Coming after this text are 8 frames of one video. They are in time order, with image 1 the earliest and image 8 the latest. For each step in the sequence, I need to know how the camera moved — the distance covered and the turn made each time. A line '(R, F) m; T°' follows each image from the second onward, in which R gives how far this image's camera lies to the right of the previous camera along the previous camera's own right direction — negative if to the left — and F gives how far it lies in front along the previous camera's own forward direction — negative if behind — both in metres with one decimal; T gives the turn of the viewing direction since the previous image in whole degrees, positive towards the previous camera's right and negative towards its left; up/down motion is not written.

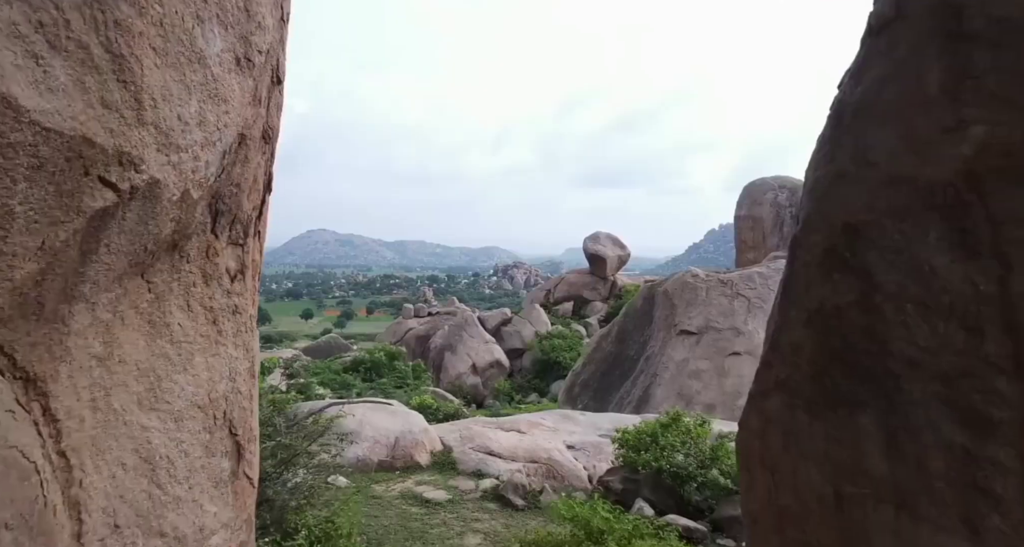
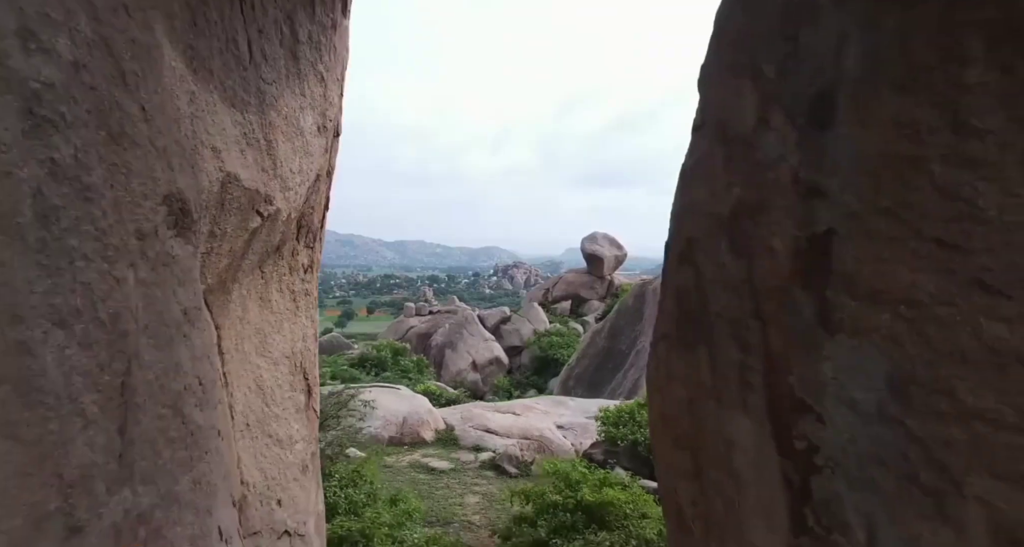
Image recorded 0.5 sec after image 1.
(0.0, -0.5) m; 0°
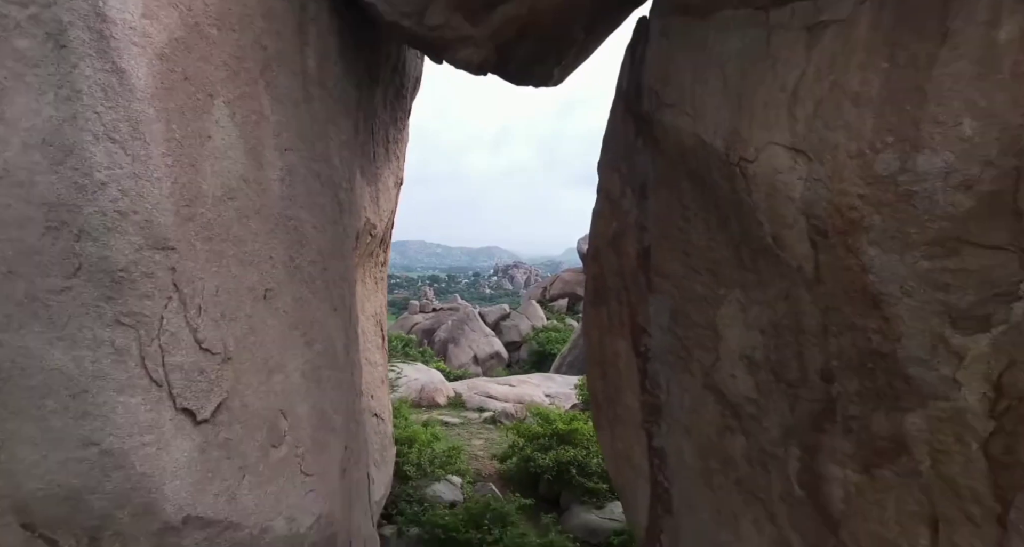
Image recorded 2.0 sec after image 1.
(0.0, -1.0) m; 0°
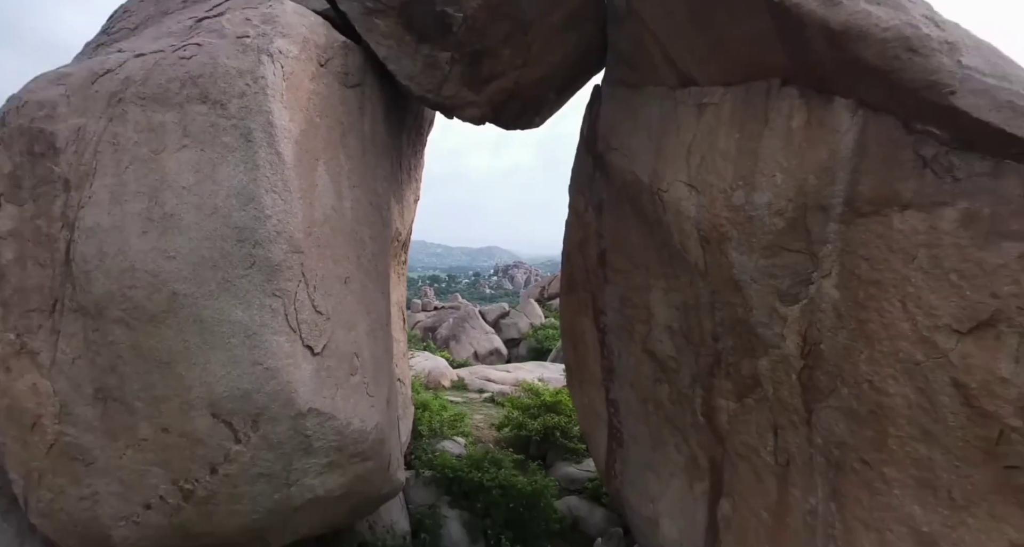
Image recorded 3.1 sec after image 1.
(0.0, -0.7) m; 0°
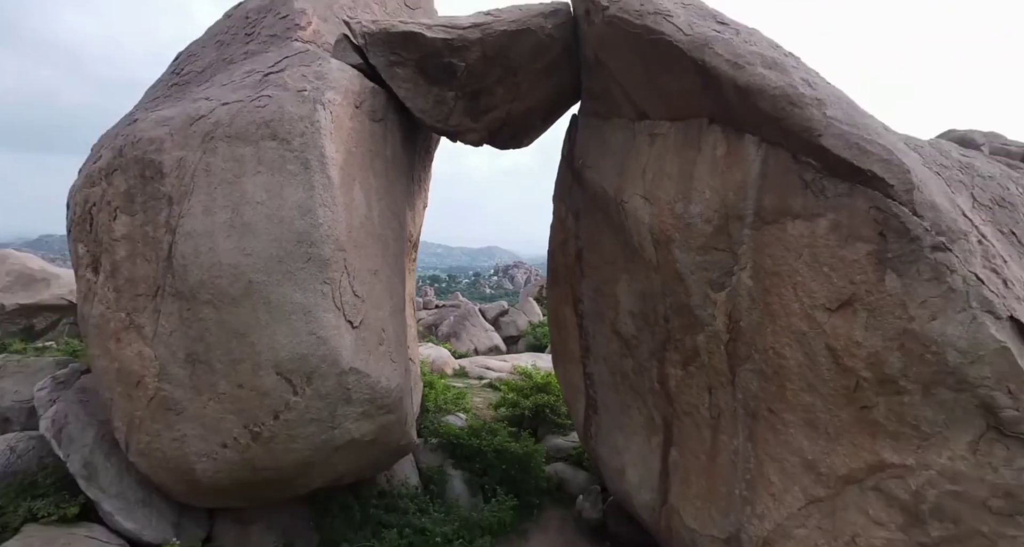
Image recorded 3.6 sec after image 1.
(0.0, -0.5) m; 0°
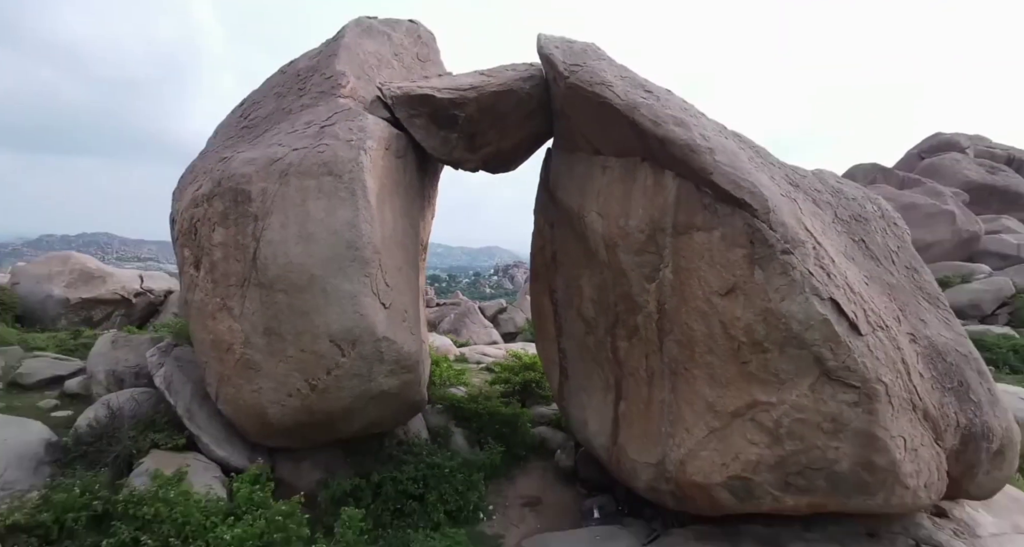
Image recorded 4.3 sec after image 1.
(+0.1, -0.8) m; 0°
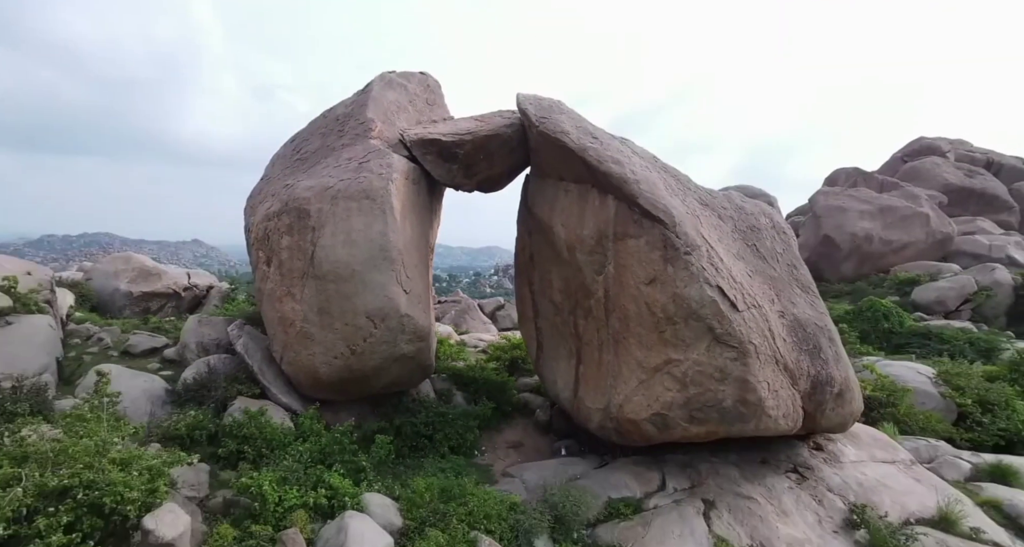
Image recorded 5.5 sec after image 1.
(+0.1, -1.1) m; 0°
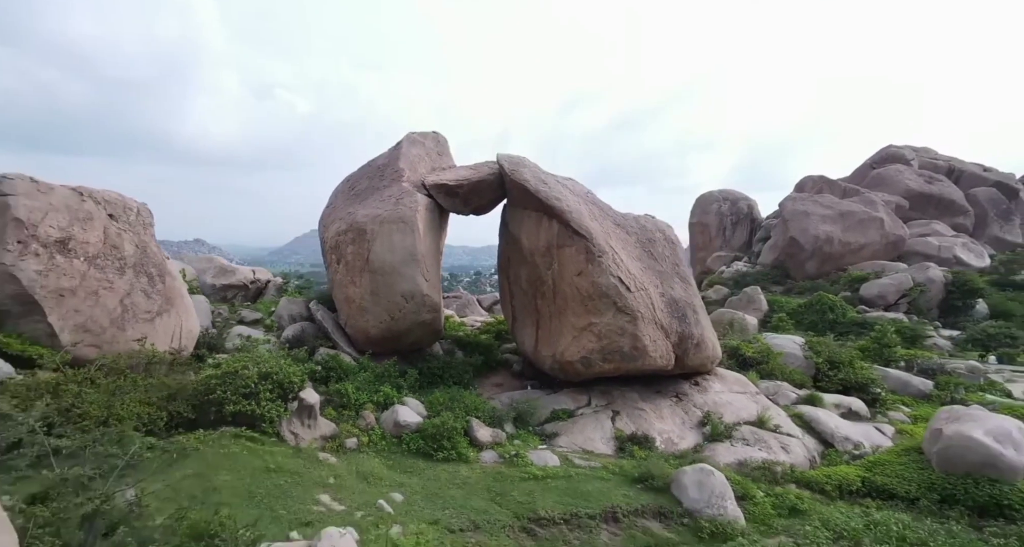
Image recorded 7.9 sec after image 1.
(+0.2, -2.3) m; 0°
